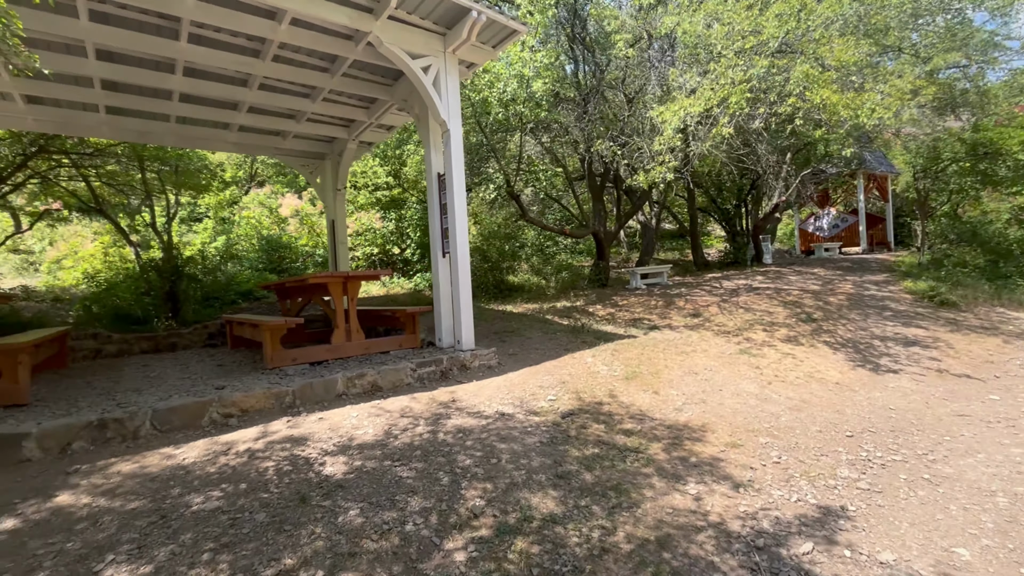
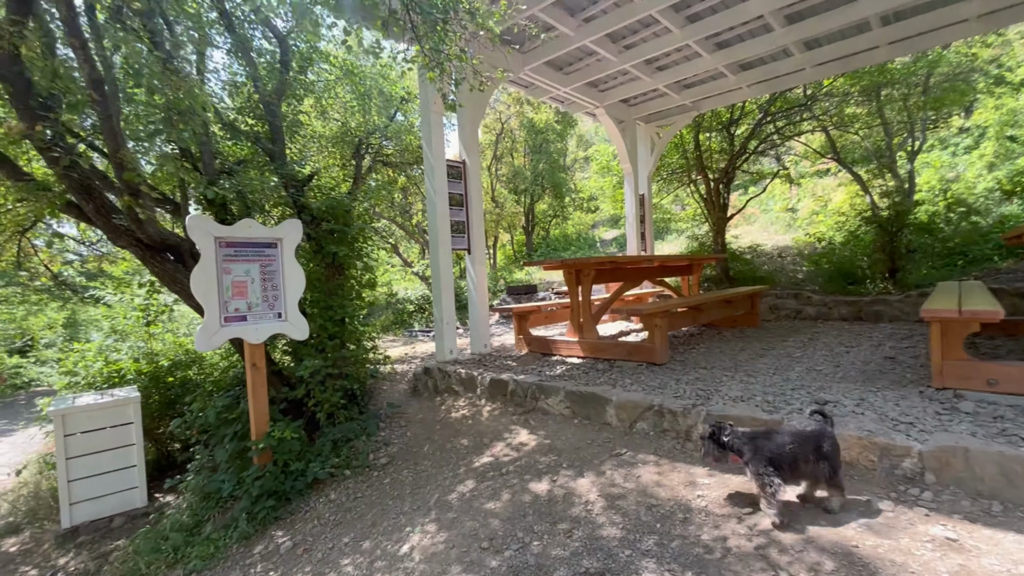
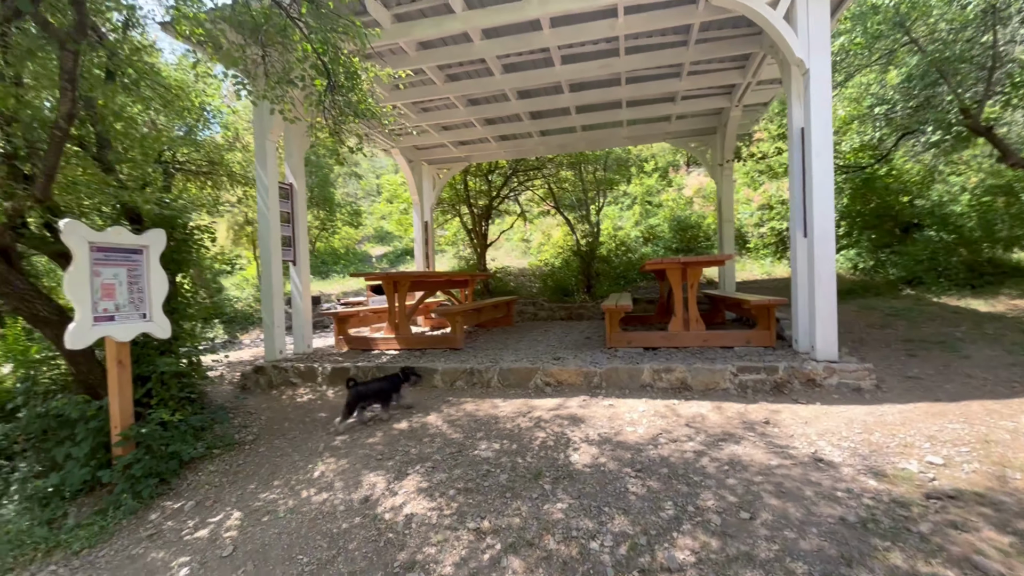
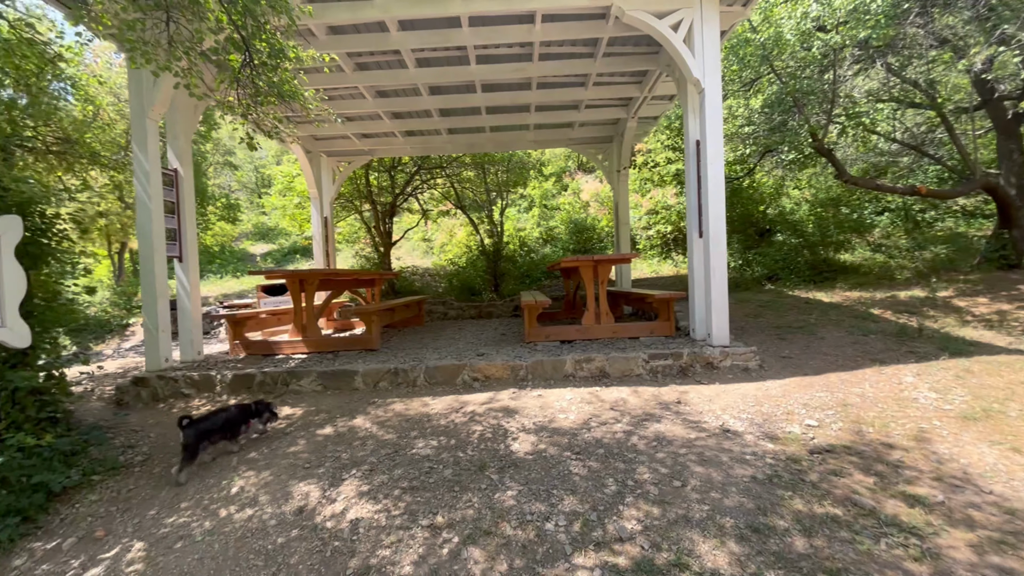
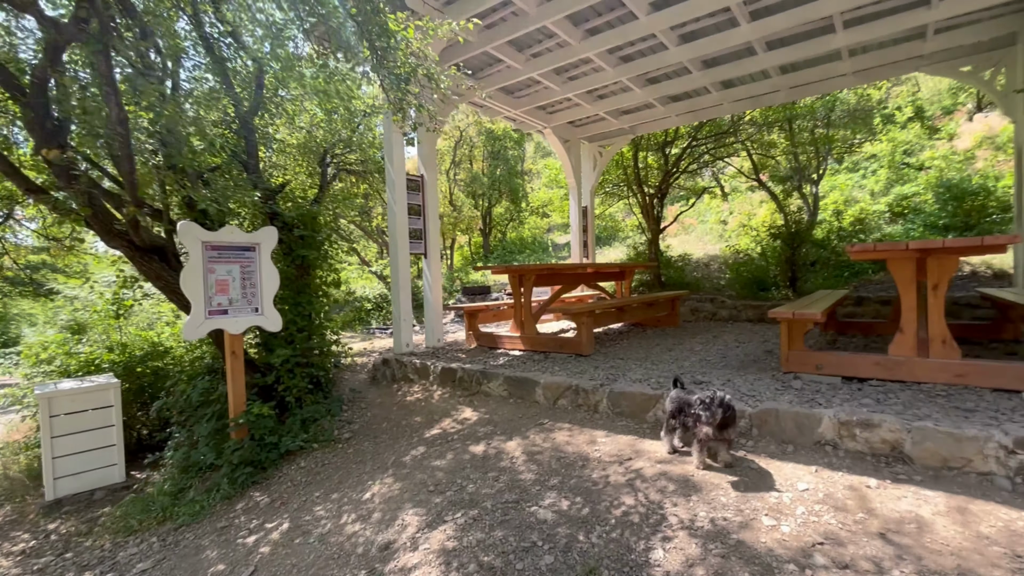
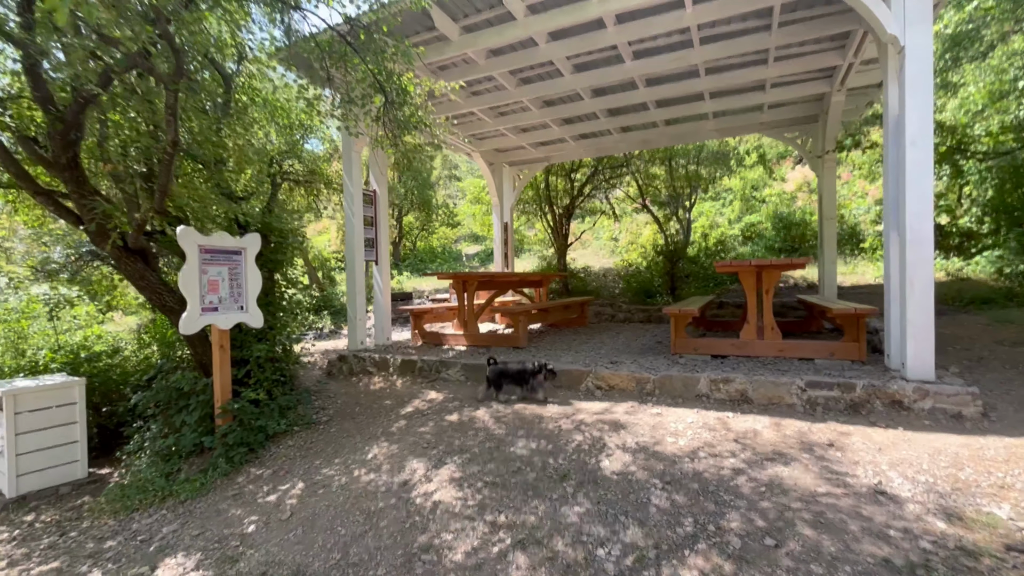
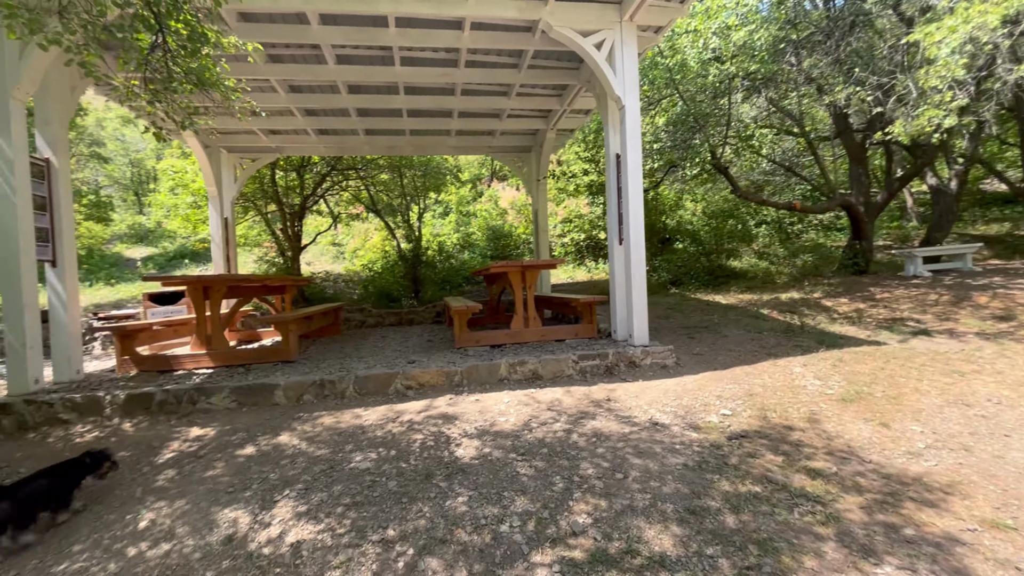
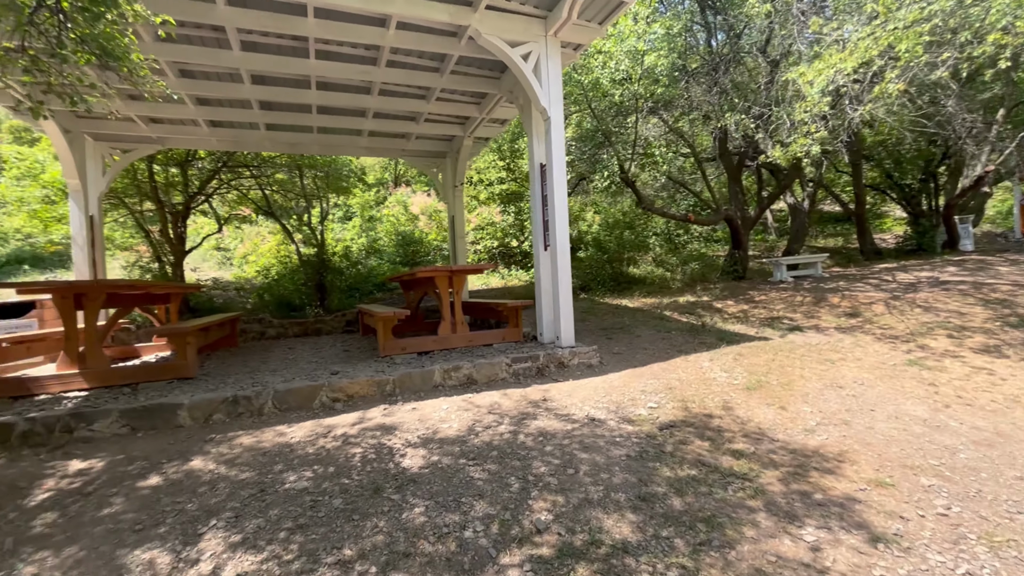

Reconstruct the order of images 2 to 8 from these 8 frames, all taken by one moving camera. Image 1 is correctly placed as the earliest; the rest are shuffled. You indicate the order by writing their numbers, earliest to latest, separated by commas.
8, 7, 4, 3, 6, 5, 2
